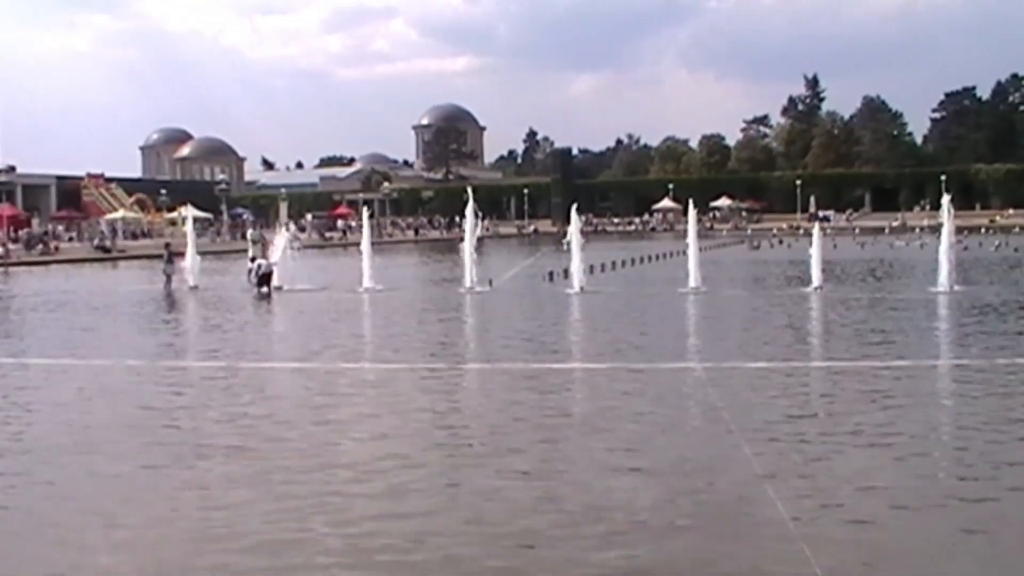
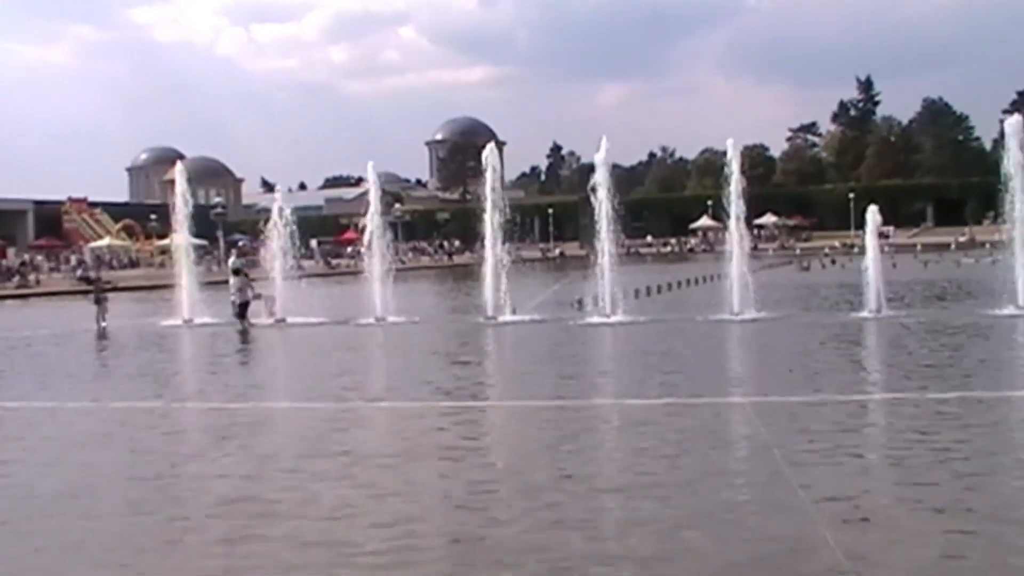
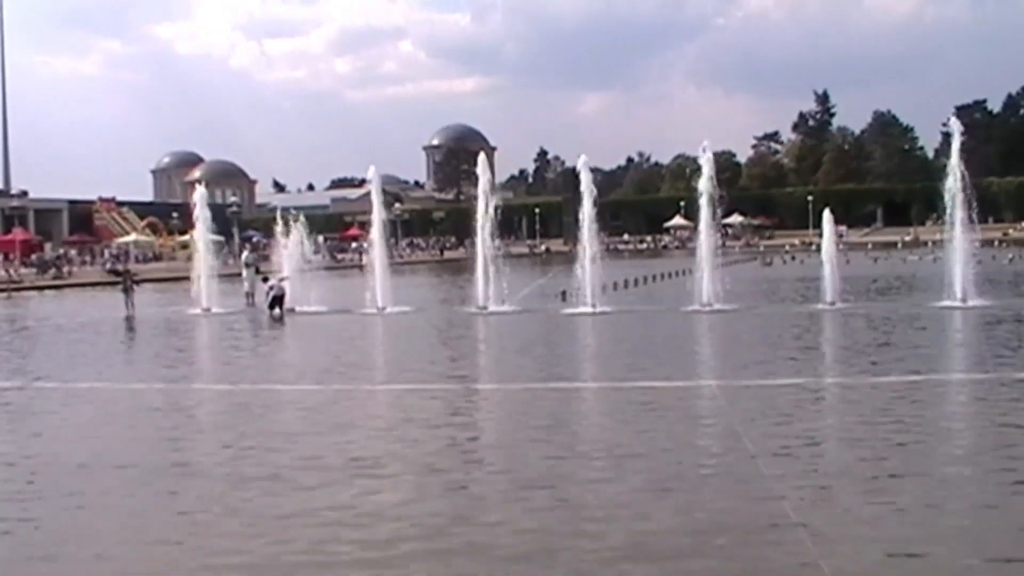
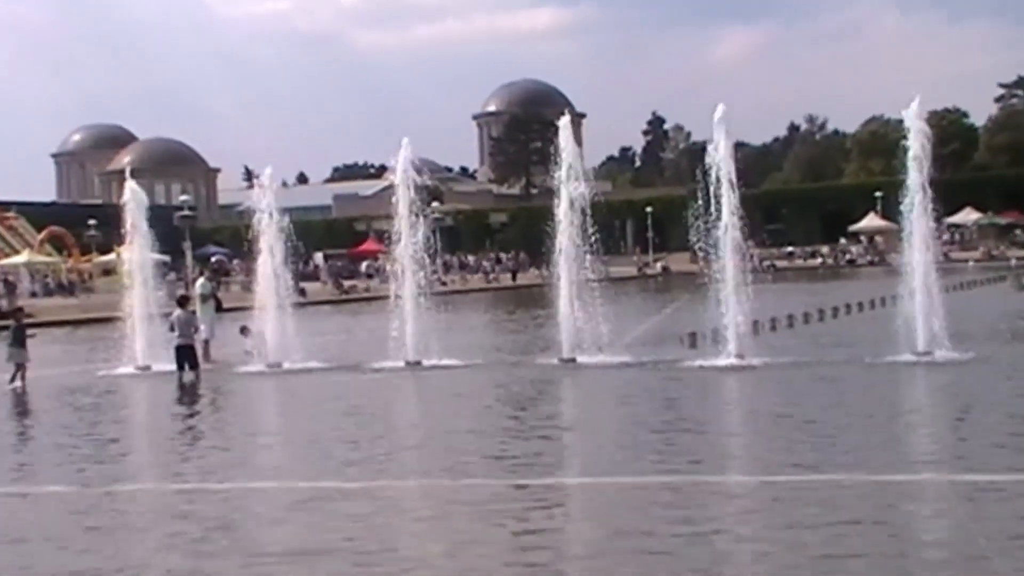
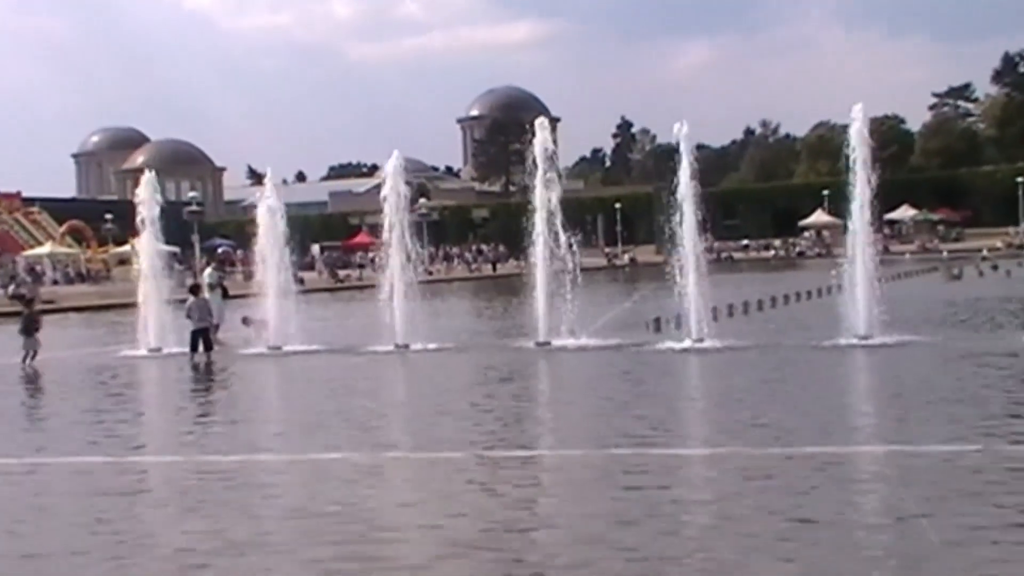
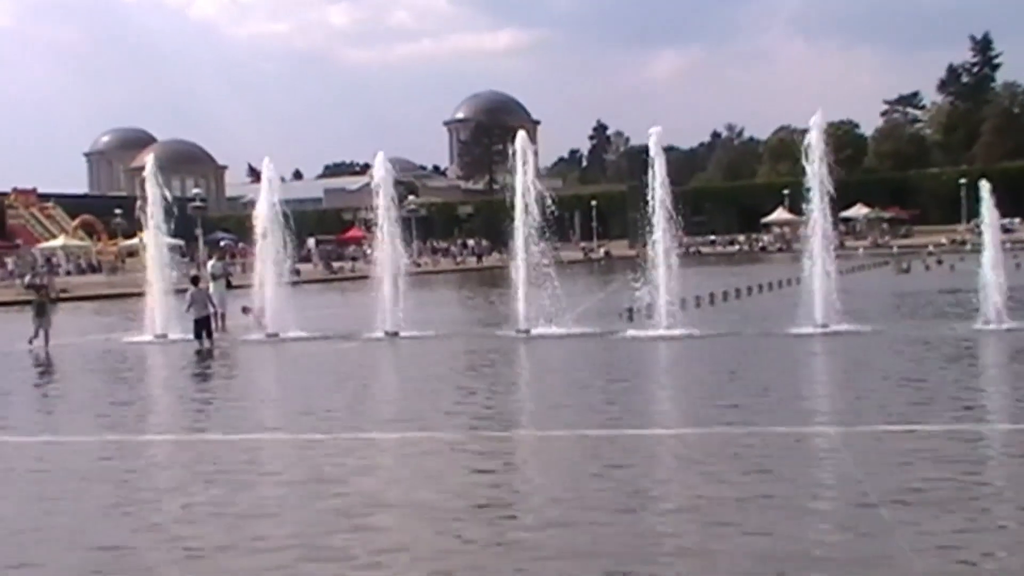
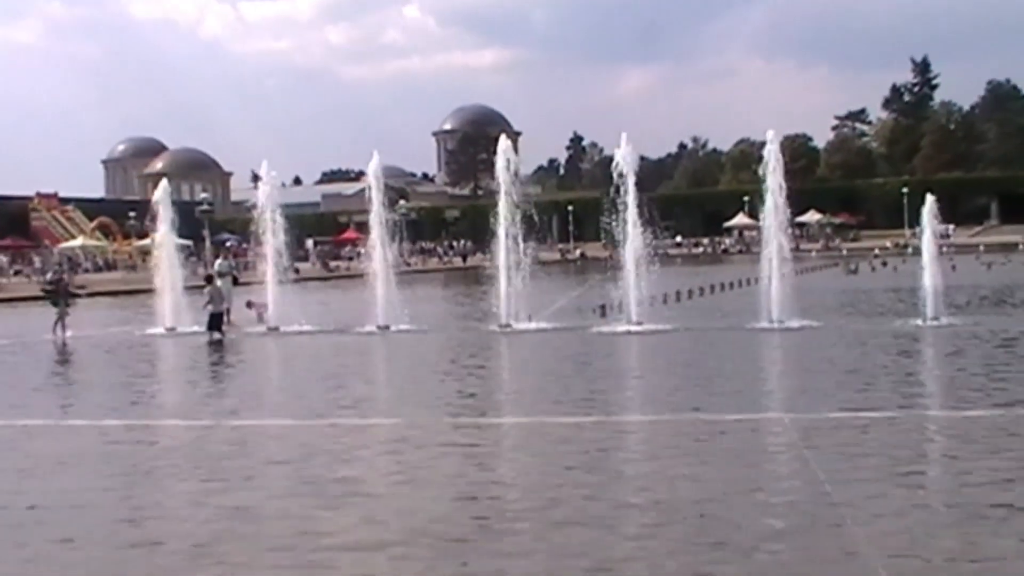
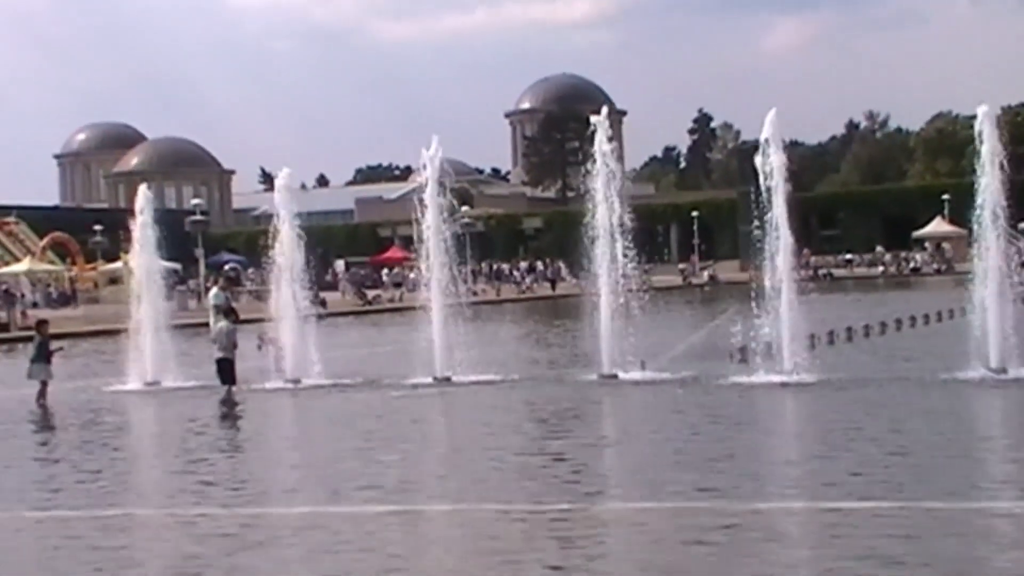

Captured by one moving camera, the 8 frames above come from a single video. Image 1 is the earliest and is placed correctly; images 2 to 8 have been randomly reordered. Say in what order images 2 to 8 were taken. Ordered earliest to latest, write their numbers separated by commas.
3, 2, 7, 6, 5, 4, 8
